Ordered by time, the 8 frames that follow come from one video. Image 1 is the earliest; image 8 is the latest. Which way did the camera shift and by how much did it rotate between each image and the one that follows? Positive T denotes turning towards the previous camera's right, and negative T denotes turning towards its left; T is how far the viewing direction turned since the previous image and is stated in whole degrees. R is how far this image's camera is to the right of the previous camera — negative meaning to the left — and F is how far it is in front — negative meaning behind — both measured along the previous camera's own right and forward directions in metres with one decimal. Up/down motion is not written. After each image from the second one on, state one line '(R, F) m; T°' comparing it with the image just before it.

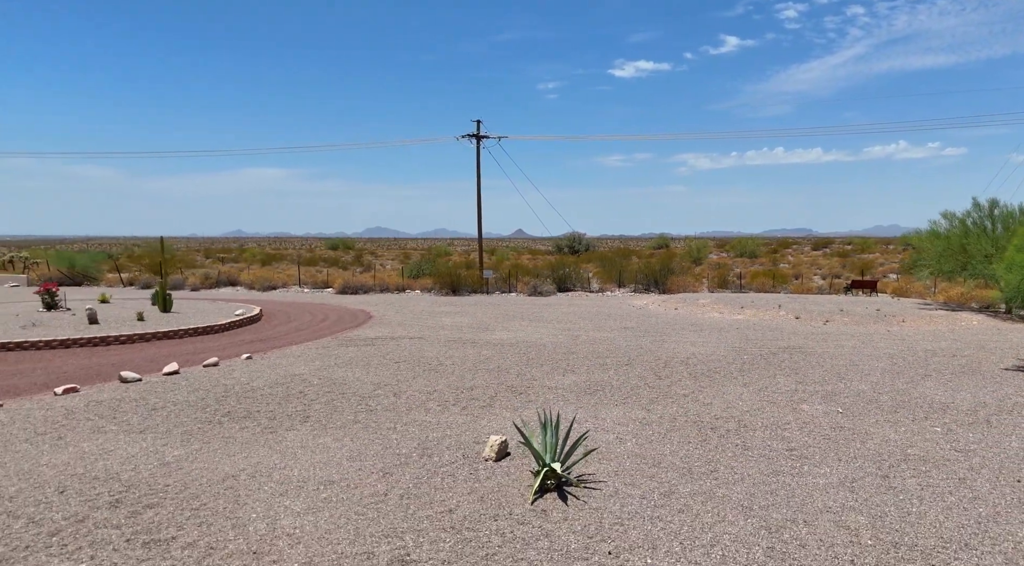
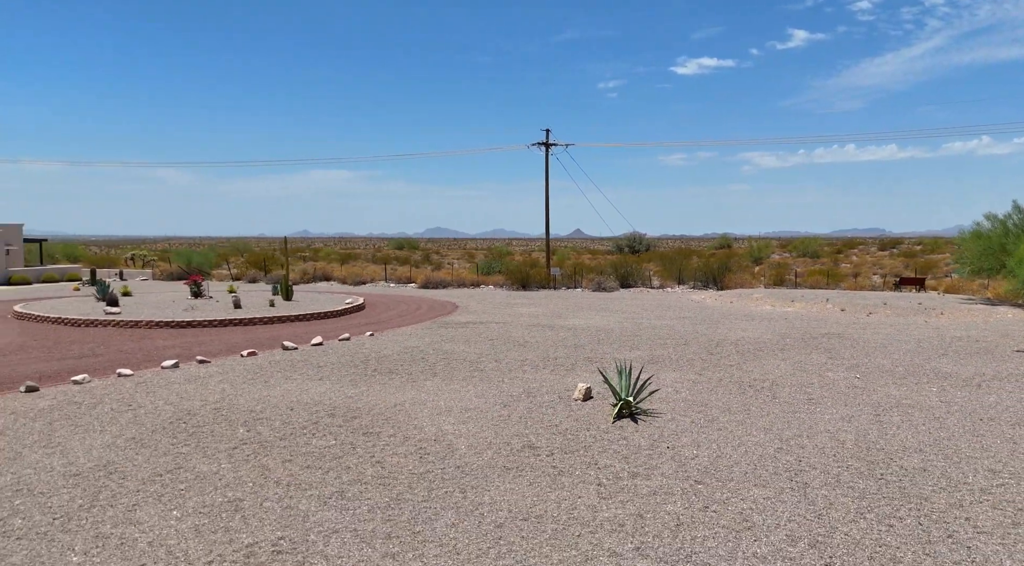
(-0.3, -2.9) m; -4°
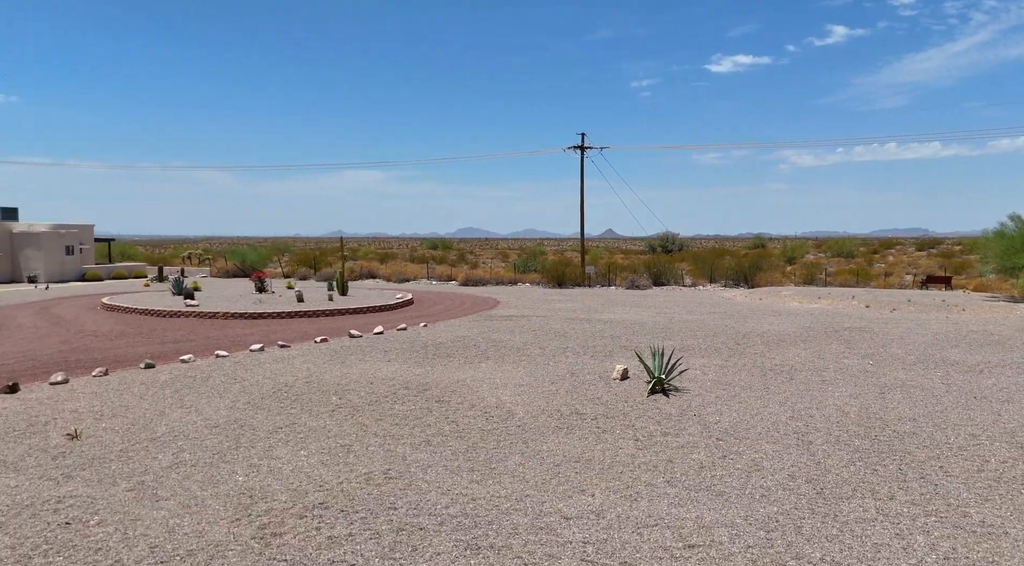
(-0.2, -1.6) m; -2°
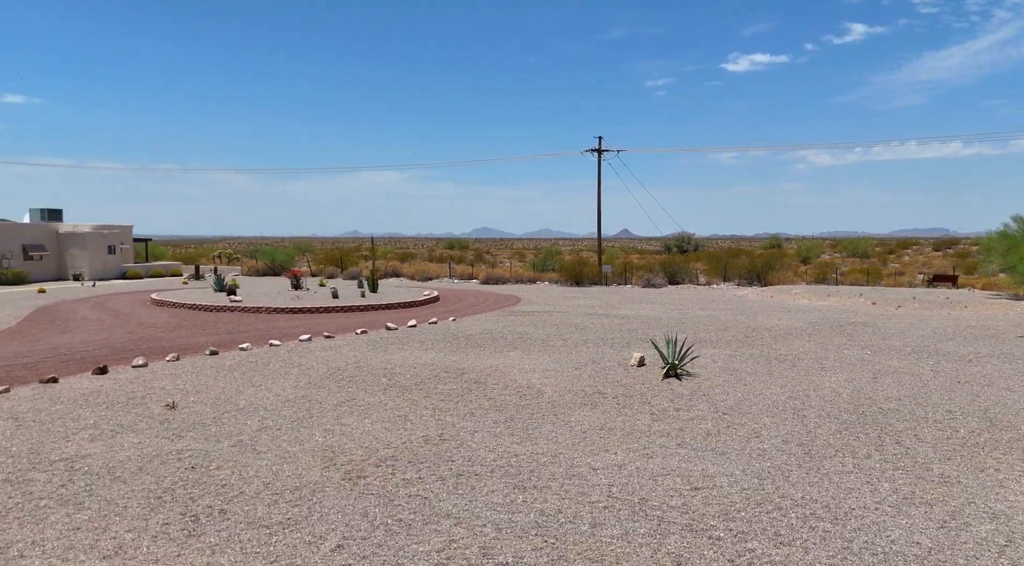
(-0.2, -1.3) m; -1°
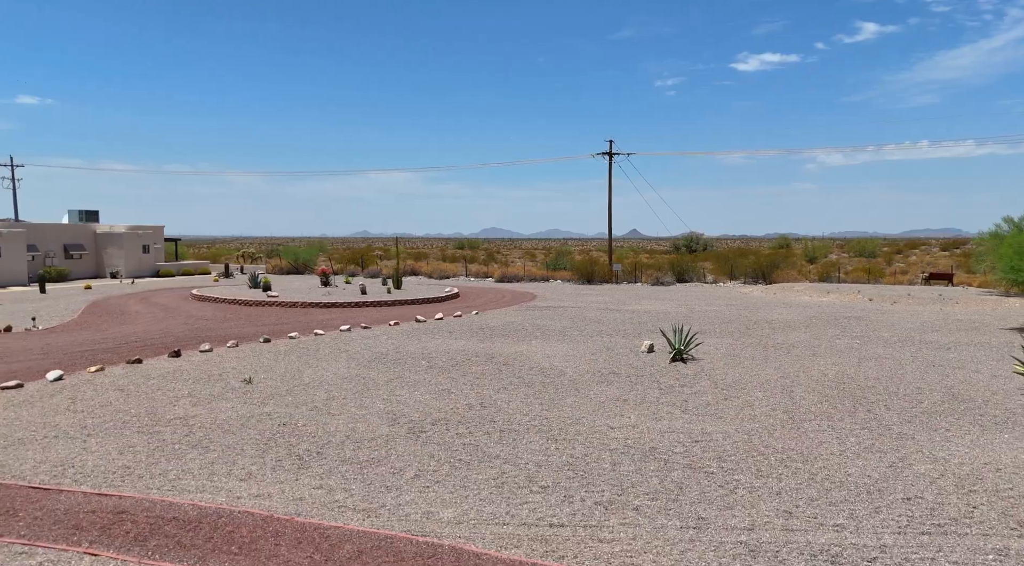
(-0.3, -1.6) m; -1°
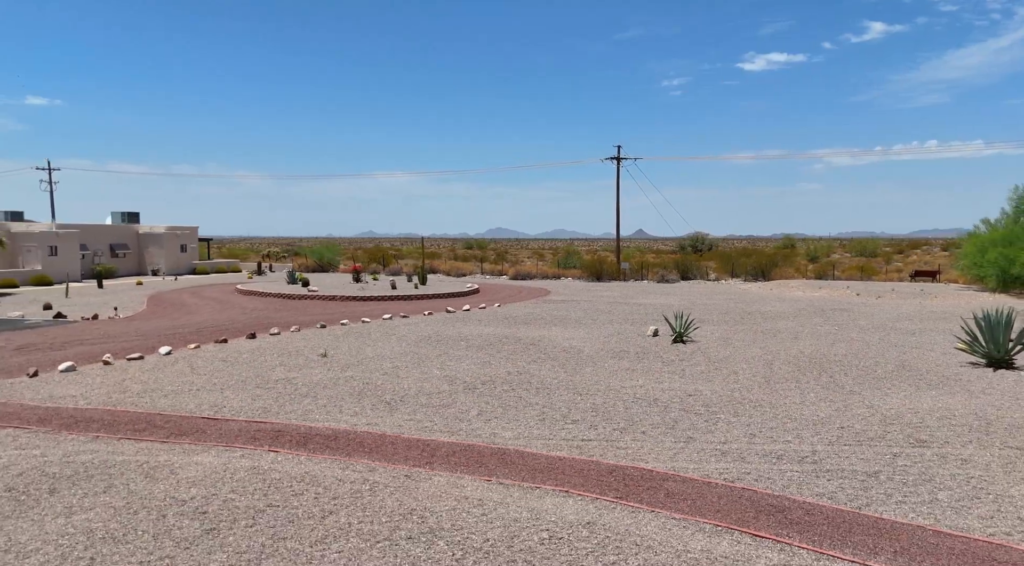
(-0.4, -2.4) m; 0°
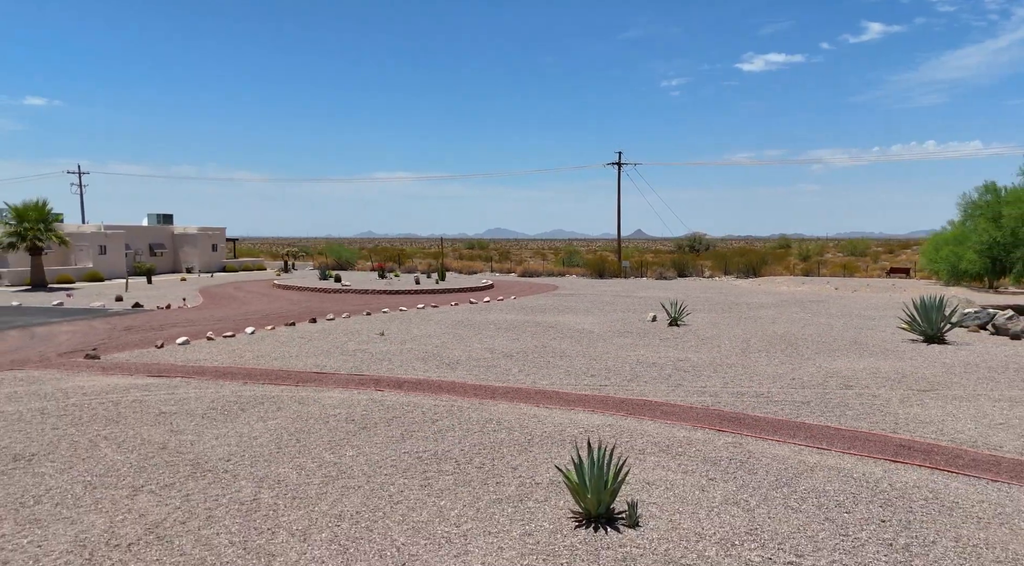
(-0.5, -2.9) m; 0°
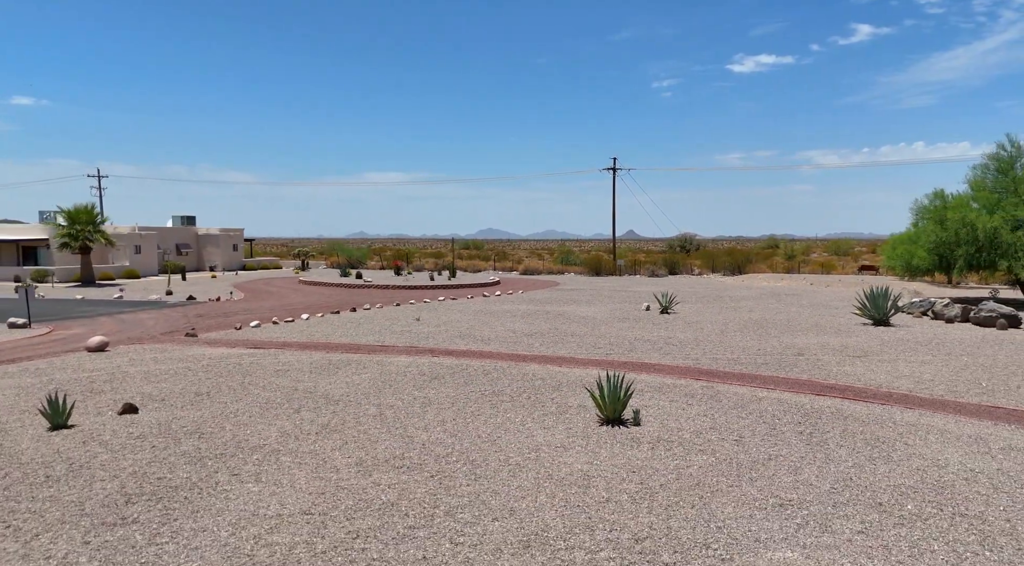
(-0.6, -2.9) m; +1°
